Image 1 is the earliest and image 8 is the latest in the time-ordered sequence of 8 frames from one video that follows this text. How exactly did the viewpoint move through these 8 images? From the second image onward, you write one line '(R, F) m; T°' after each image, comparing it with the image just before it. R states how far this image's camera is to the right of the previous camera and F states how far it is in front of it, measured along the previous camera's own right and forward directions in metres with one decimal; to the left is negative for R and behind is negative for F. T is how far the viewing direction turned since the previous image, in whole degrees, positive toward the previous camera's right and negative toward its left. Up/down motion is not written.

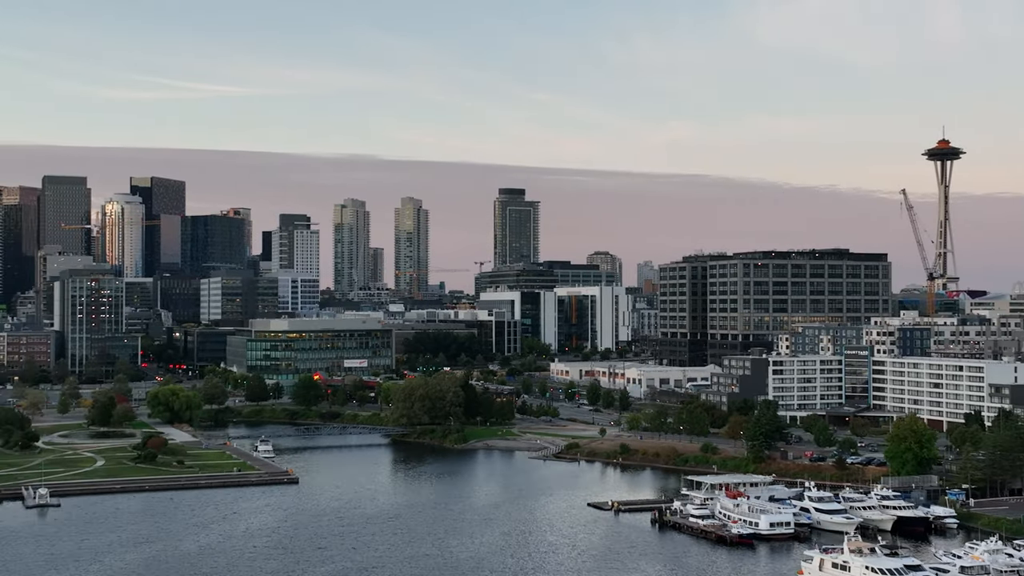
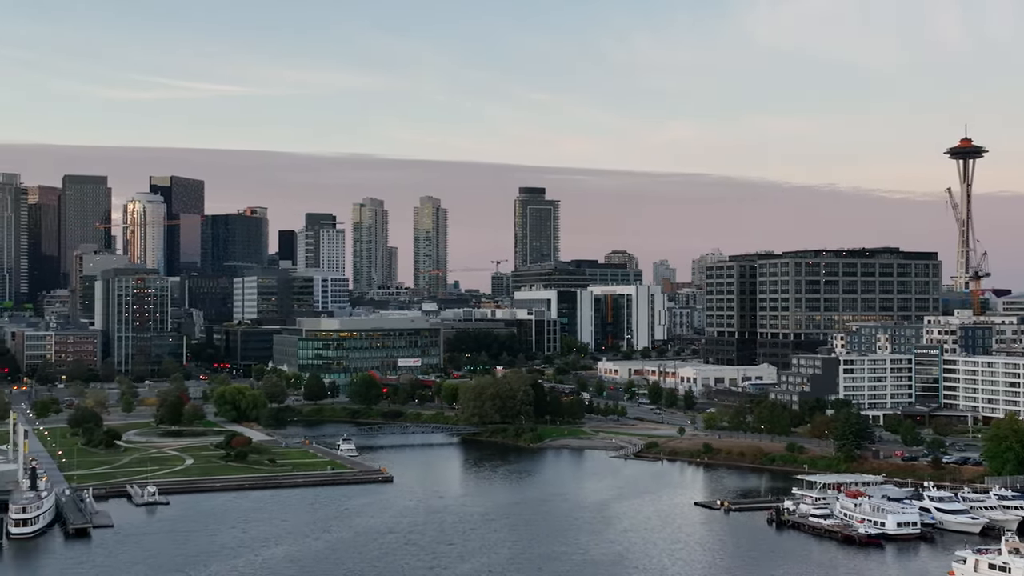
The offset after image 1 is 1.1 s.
(-1.7, +0.1) m; -1°
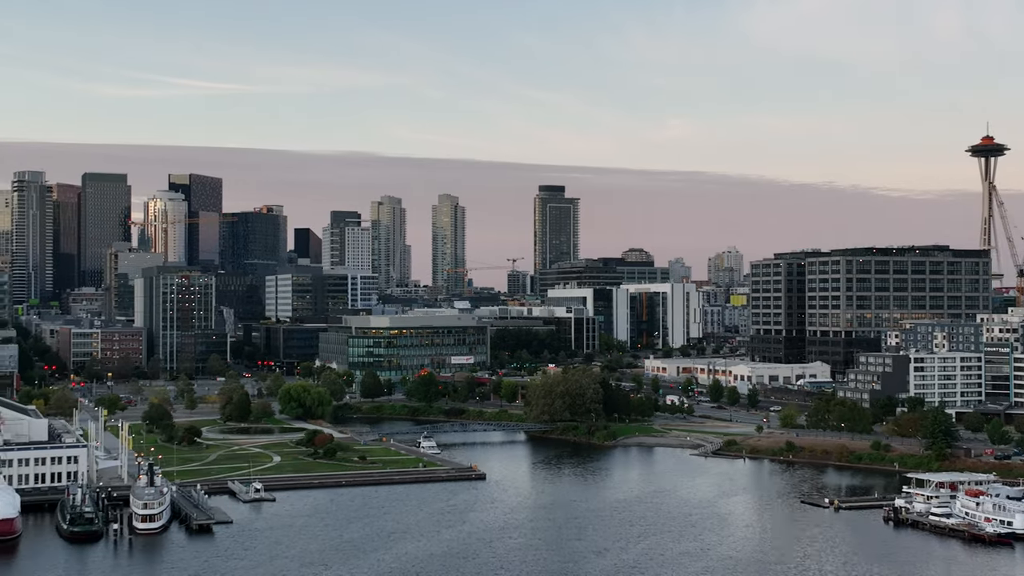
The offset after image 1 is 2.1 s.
(-1.7, +0.1) m; -1°
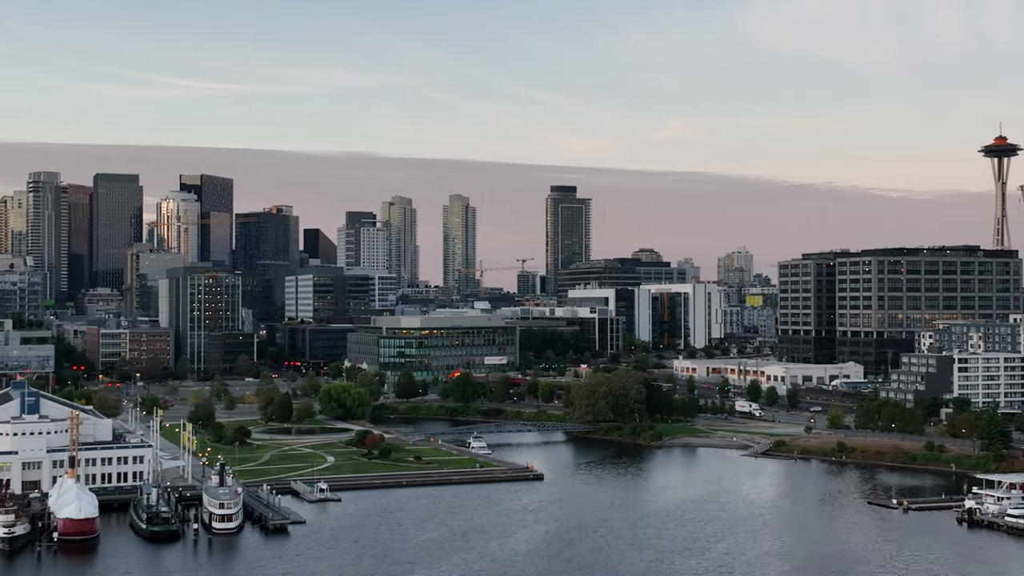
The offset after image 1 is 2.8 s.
(-1.0, 0.0) m; -1°
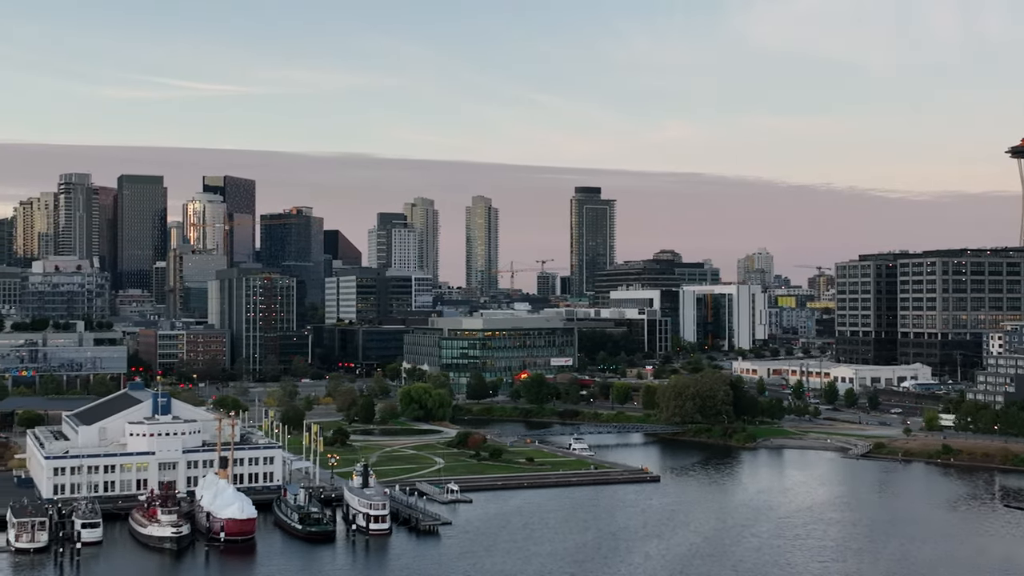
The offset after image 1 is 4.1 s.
(-2.1, 0.0) m; -2°
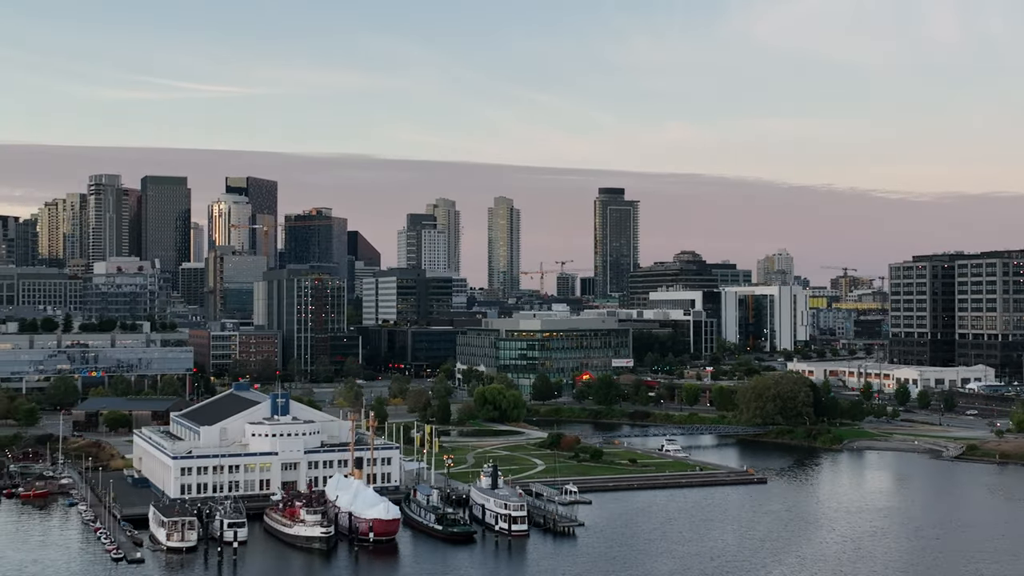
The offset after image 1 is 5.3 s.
(-1.9, 0.0) m; -2°
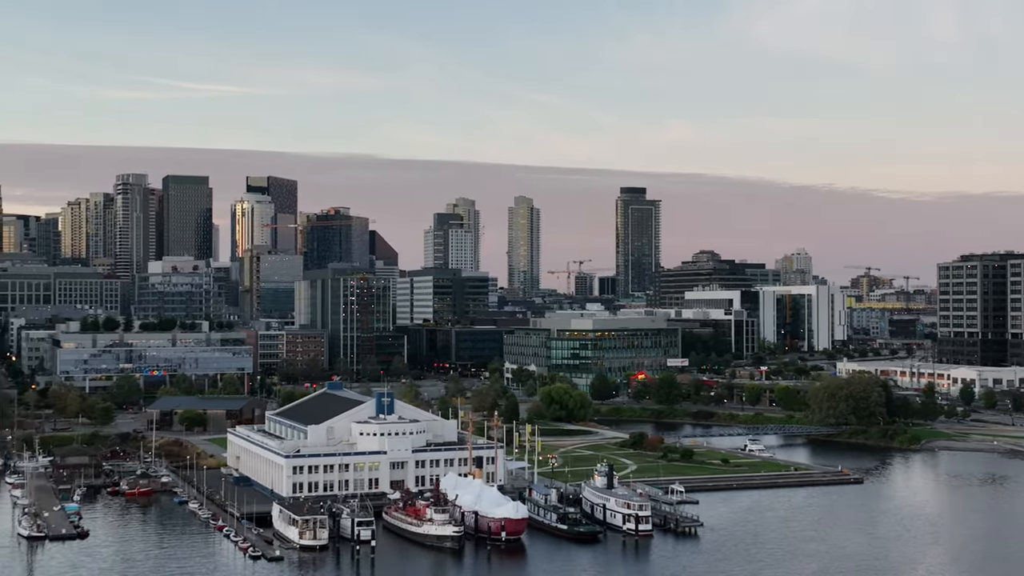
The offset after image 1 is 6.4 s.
(-1.7, 0.0) m; -1°
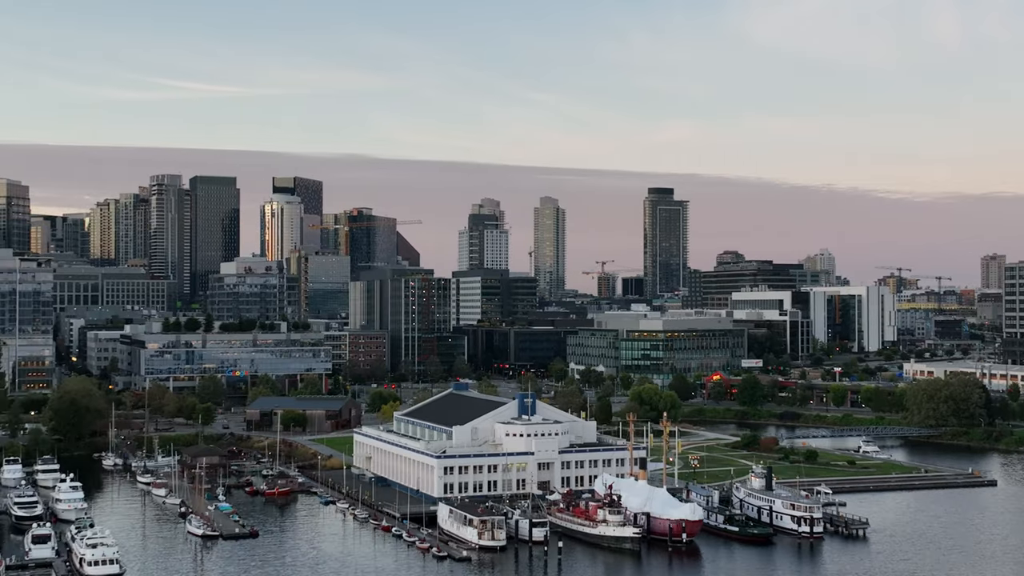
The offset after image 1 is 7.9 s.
(-2.3, 0.0) m; -2°
